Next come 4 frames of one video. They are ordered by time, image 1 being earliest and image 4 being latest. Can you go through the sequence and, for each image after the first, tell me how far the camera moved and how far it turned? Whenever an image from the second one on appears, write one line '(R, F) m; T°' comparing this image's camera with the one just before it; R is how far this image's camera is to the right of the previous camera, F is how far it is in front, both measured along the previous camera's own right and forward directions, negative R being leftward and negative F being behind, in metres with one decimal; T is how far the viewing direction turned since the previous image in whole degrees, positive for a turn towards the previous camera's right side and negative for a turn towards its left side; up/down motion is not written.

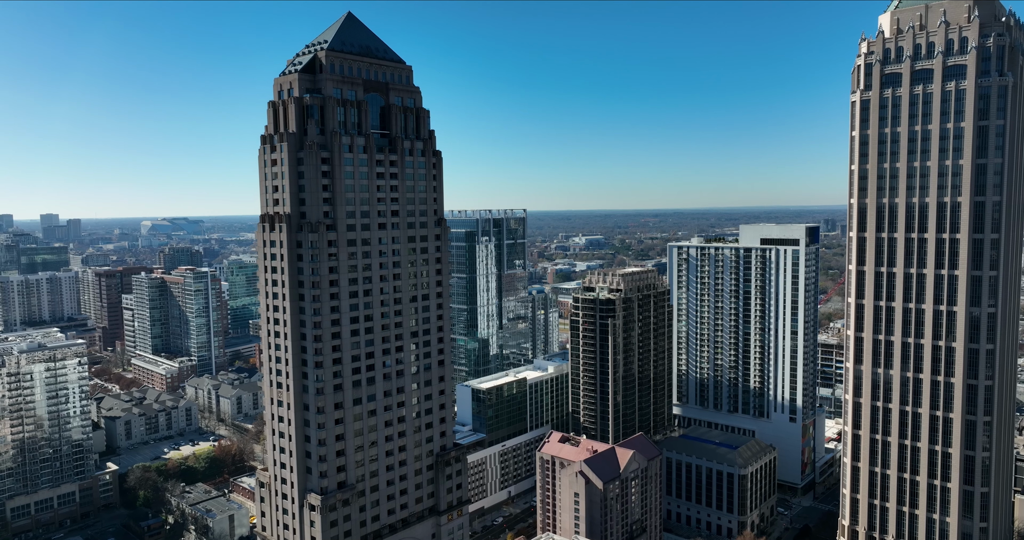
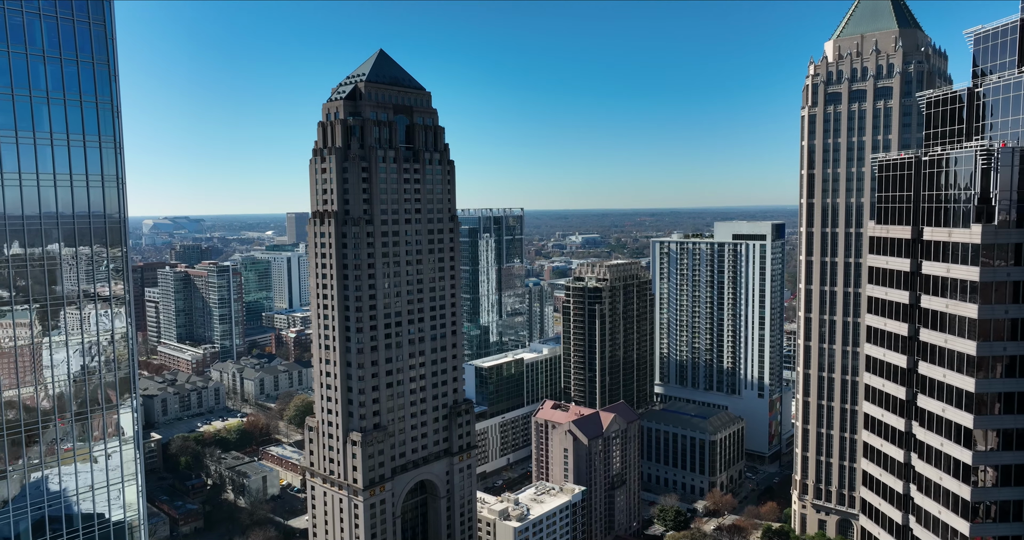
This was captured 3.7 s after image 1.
(-0.2, -15.4) m; 0°
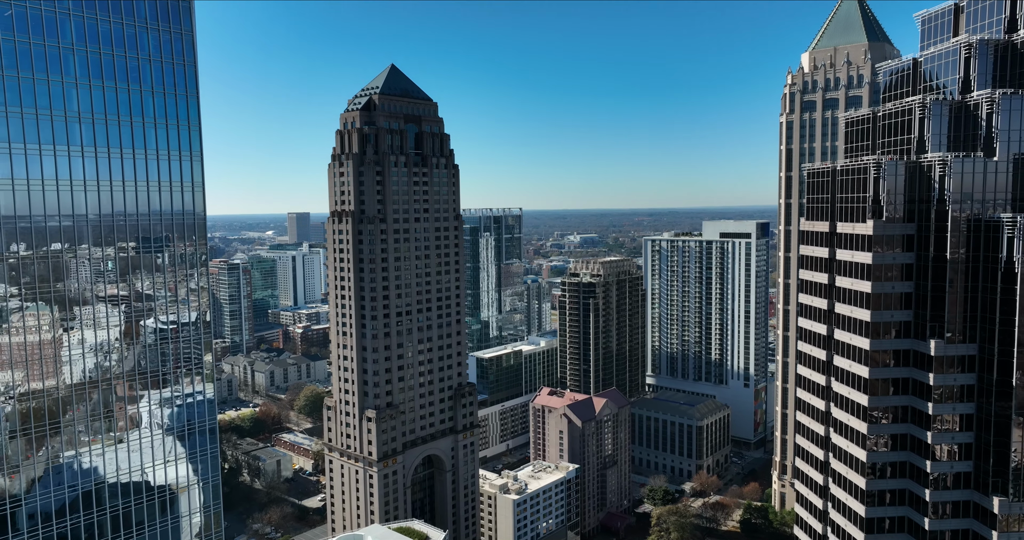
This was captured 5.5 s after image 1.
(-0.1, -8.1) m; 0°
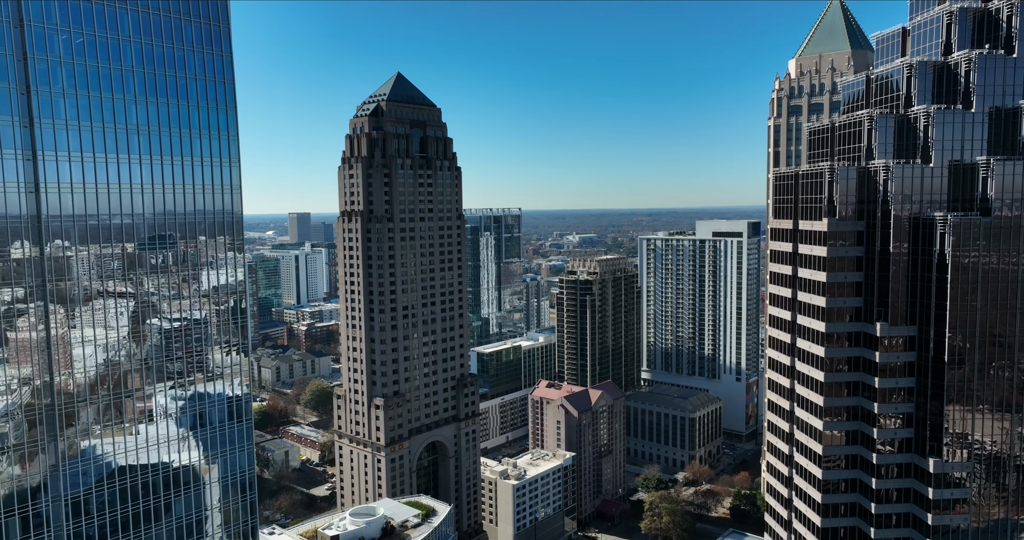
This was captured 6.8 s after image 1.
(0.0, -5.1) m; 0°
